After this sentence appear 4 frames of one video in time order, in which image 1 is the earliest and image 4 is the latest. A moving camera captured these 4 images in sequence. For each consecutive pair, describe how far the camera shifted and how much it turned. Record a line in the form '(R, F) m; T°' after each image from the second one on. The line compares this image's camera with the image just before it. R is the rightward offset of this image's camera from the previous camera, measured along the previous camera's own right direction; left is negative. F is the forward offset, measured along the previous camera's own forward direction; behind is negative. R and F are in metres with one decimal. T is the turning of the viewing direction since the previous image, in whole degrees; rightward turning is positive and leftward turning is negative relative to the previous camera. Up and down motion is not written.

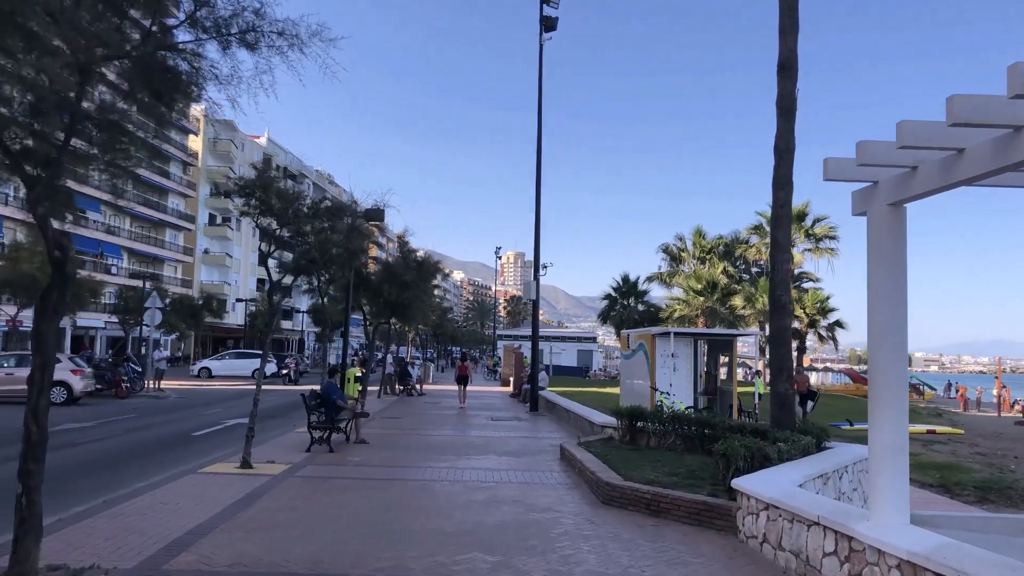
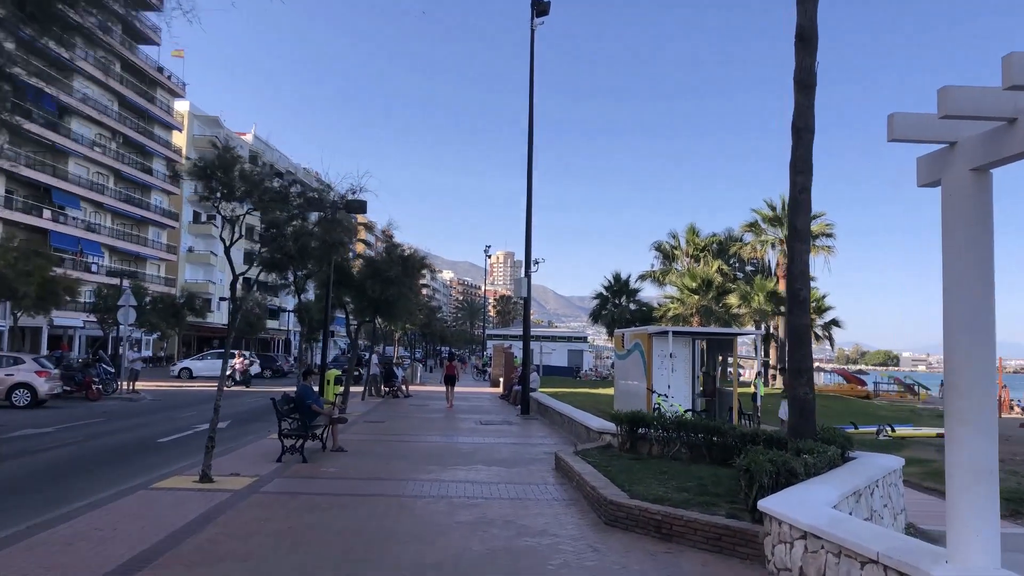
(0.0, +1.0) m; +1°
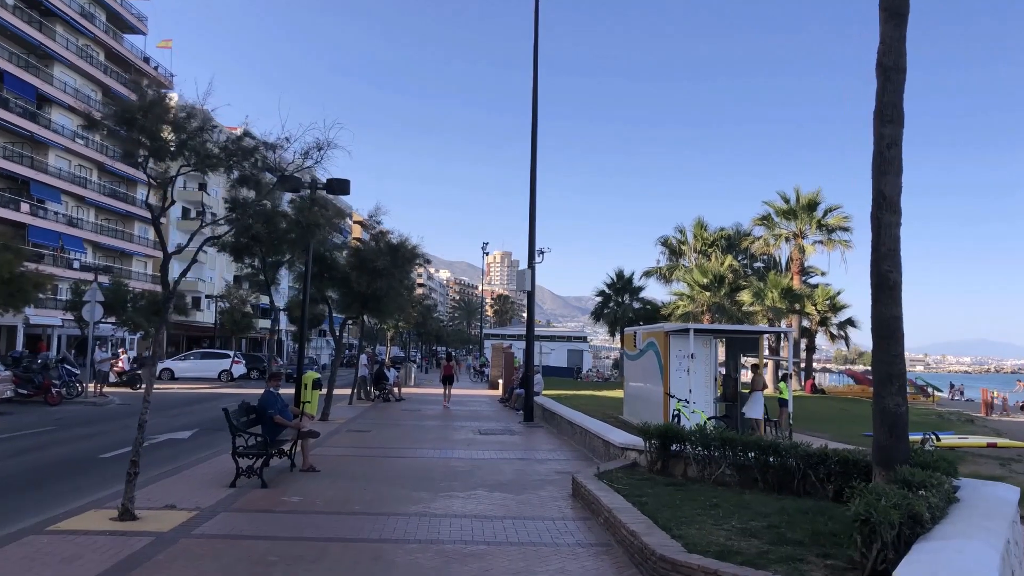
(-0.1, +2.0) m; 0°
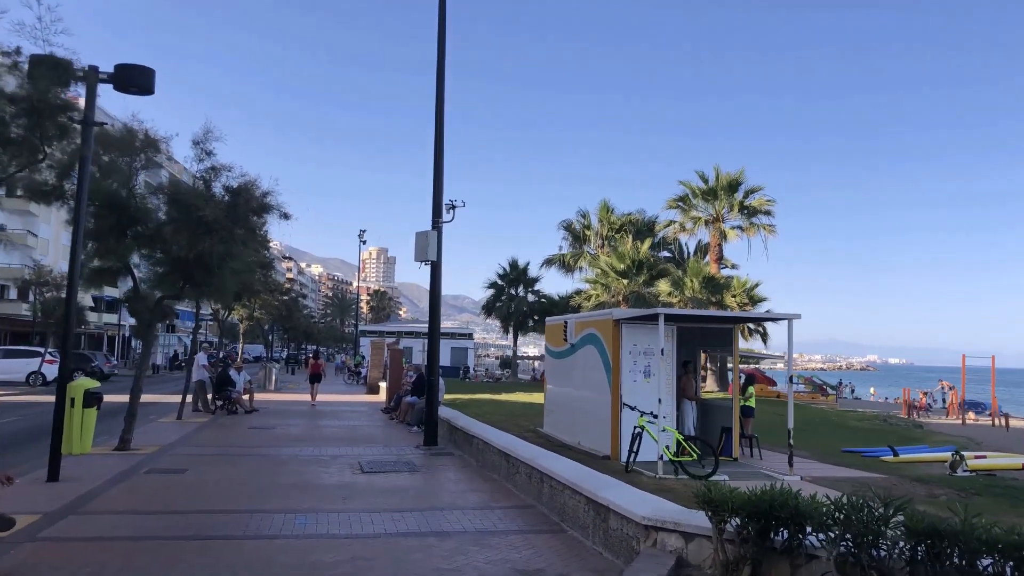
(-0.3, +5.1) m; +8°
